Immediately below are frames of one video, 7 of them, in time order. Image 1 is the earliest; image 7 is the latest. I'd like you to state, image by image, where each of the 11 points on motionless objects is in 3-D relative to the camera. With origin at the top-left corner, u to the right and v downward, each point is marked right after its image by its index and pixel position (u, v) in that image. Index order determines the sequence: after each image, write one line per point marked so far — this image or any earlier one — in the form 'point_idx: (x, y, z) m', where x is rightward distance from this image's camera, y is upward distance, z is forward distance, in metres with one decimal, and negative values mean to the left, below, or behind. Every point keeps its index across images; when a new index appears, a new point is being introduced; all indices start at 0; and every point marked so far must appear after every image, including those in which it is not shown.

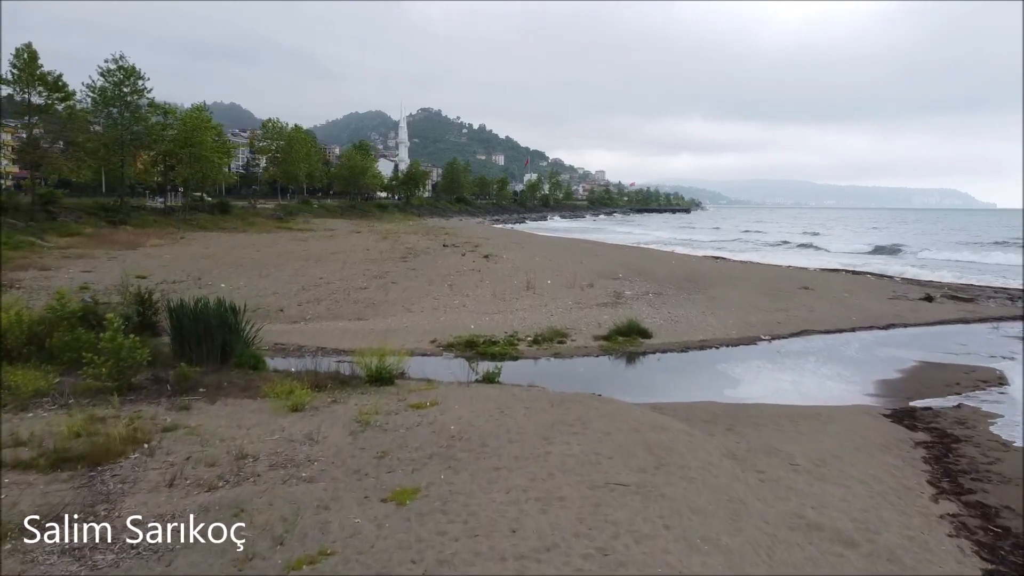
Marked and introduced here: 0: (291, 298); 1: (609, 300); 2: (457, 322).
0: (-4.4, -0.2, +13.5) m
1: (+2.1, -0.3, +14.5) m
2: (-1.0, -0.6, +12.2) m
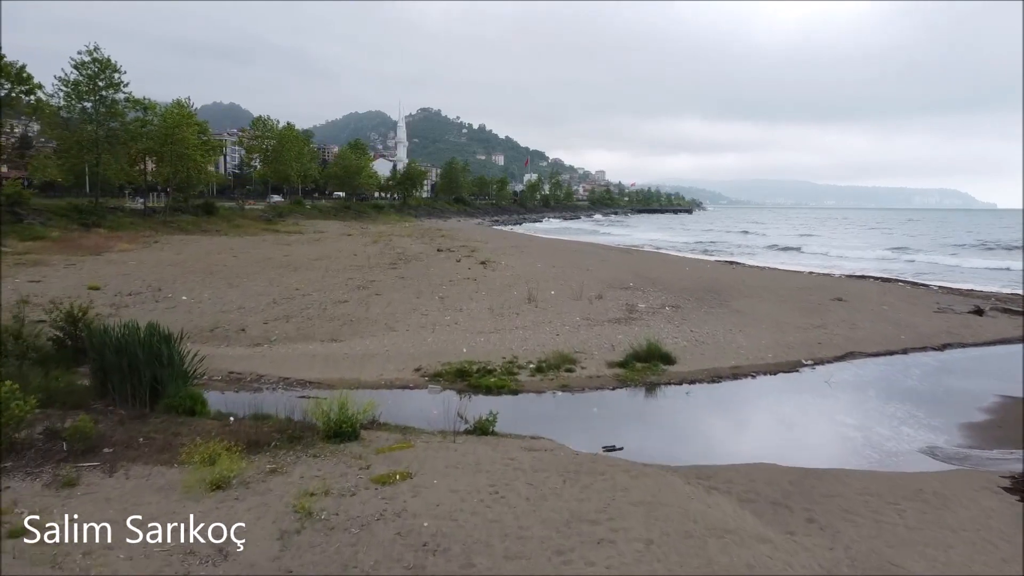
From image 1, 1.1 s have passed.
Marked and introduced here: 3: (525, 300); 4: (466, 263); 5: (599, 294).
0: (-4.4, -0.5, +11.8) m
1: (+2.1, -0.6, +12.7) m
2: (-1.0, -0.9, +10.5) m
3: (+0.3, -0.3, +13.6) m
4: (-1.3, +0.7, +18.8) m
5: (+1.9, -0.2, +14.6) m
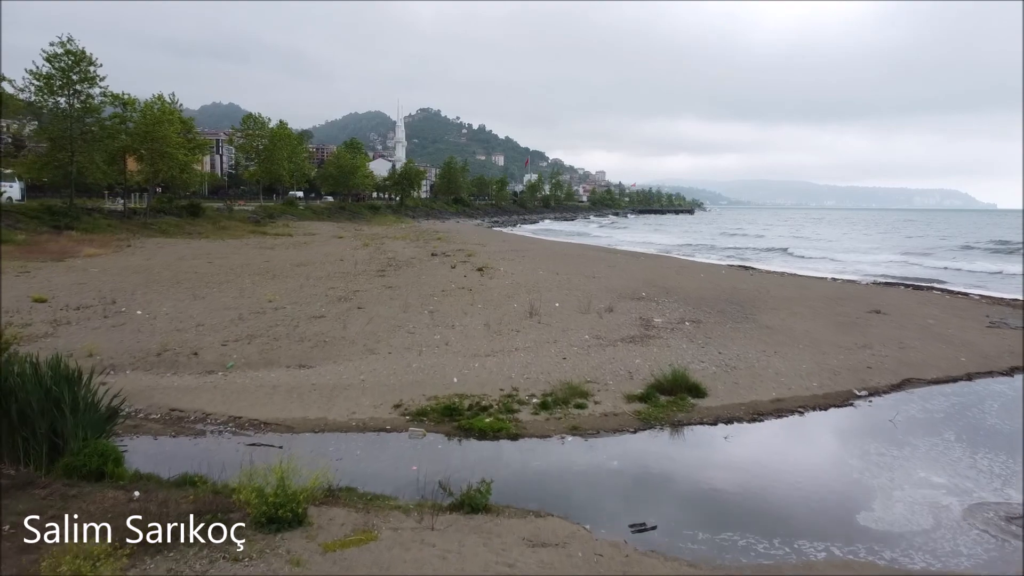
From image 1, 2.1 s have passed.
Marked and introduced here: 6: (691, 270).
0: (-4.4, -0.7, +10.2) m
1: (+2.0, -0.8, +11.1) m
2: (-1.0, -1.1, +8.9) m
3: (+0.3, -0.5, +12.0) m
4: (-1.3, +0.5, +17.2) m
5: (+1.9, -0.4, +13.0) m
6: (+5.3, +0.5, +20.0) m
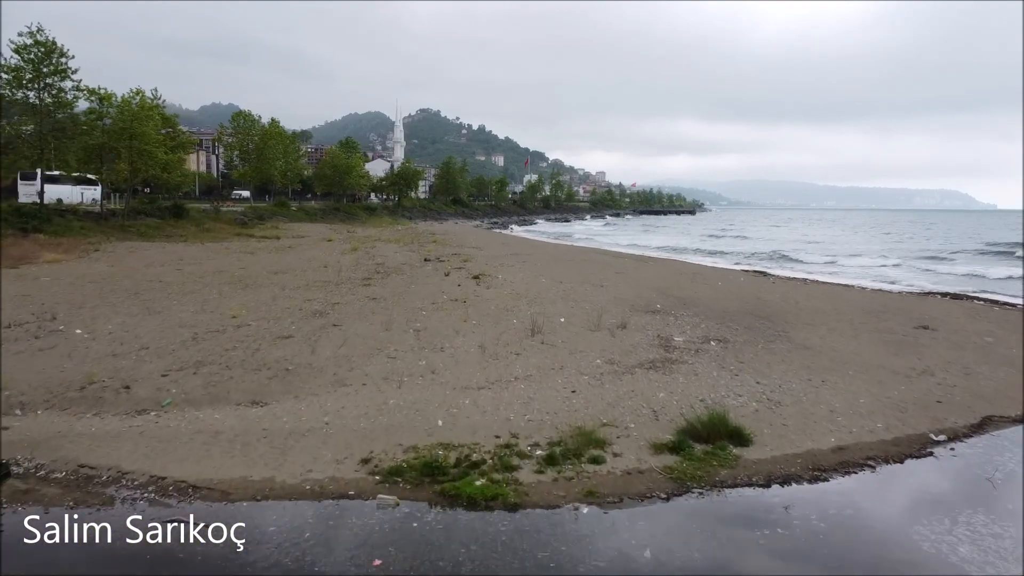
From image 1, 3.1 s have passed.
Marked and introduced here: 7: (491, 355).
0: (-4.5, -0.9, +8.6) m
1: (+2.0, -1.0, +9.5) m
2: (-1.0, -1.3, +7.3) m
3: (+0.3, -0.7, +10.4) m
4: (-1.3, +0.2, +15.6) m
5: (+1.8, -0.6, +11.4) m
6: (+5.3, +0.3, +18.4) m
7: (-0.3, -0.9, +9.3) m
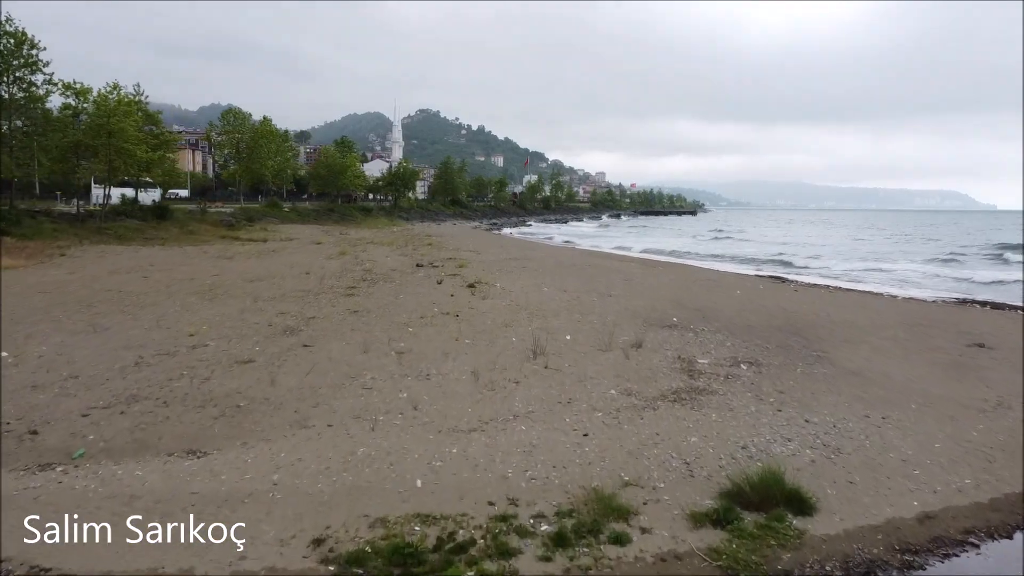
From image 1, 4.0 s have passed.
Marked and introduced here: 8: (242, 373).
0: (-4.5, -1.1, +7.1) m
1: (+2.0, -1.2, +8.1) m
2: (-1.1, -1.5, +5.9) m
3: (+0.2, -0.9, +9.0) m
4: (-1.3, 0.0, +14.2) m
5: (+1.8, -0.8, +10.0) m
6: (+5.3, +0.1, +16.9) m
7: (-0.3, -1.1, +7.8) m
8: (-3.1, -1.0, +7.8) m
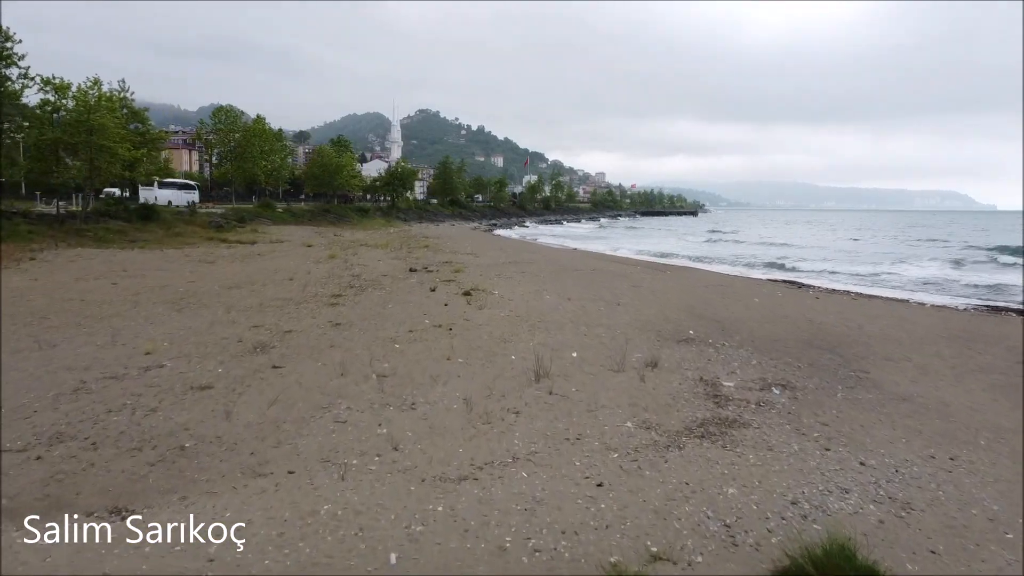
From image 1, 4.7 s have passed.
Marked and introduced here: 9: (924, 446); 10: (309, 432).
0: (-4.5, -1.2, +6.0) m
1: (+2.0, -1.3, +7.0) m
2: (-1.1, -1.7, +4.7) m
3: (+0.2, -1.1, +7.8) m
4: (-1.3, -0.1, +13.0) m
5: (+1.8, -1.0, +8.9) m
6: (+5.3, -0.1, +15.8) m
7: (-0.3, -1.3, +6.7) m
8: (-3.1, -1.1, +6.7) m
9: (+3.9, -1.5, +6.4) m
10: (-1.9, -1.3, +6.2) m
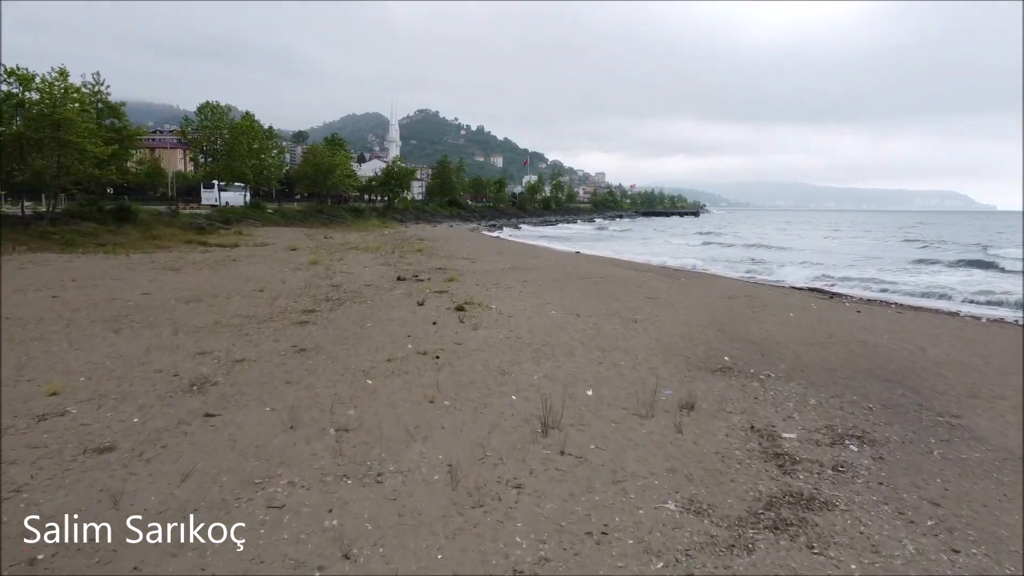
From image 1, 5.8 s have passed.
0: (-4.5, -1.5, +4.2) m
1: (+2.0, -1.6, +5.2) m
2: (-1.1, -1.9, +2.9) m
3: (+0.2, -1.3, +6.1) m
4: (-1.3, -0.4, +11.3) m
5: (+1.8, -1.2, +7.1) m
6: (+5.3, -0.3, +14.0) m
7: (-0.3, -1.5, +4.9) m
8: (-3.1, -1.4, +4.9) m
9: (+3.9, -1.7, +4.6) m
10: (-1.9, -1.5, +4.4) m
